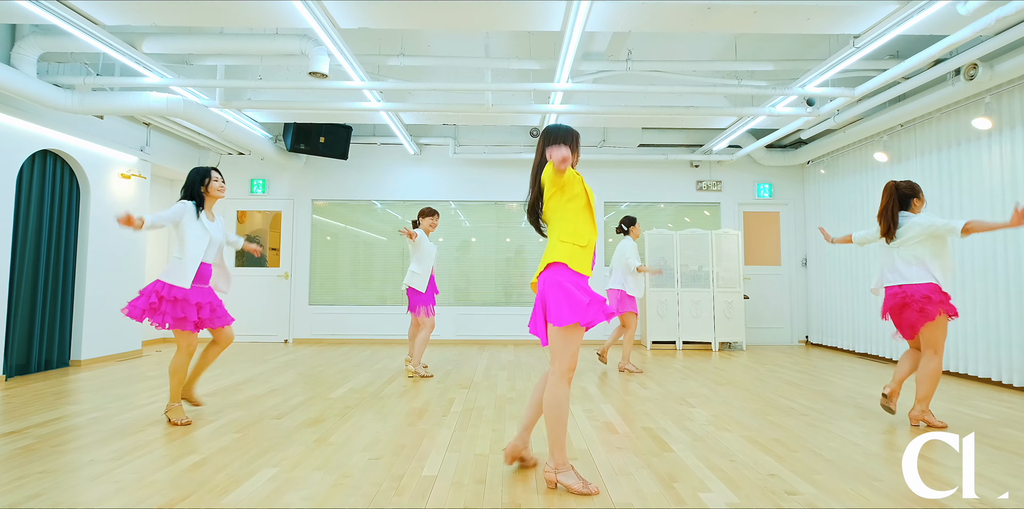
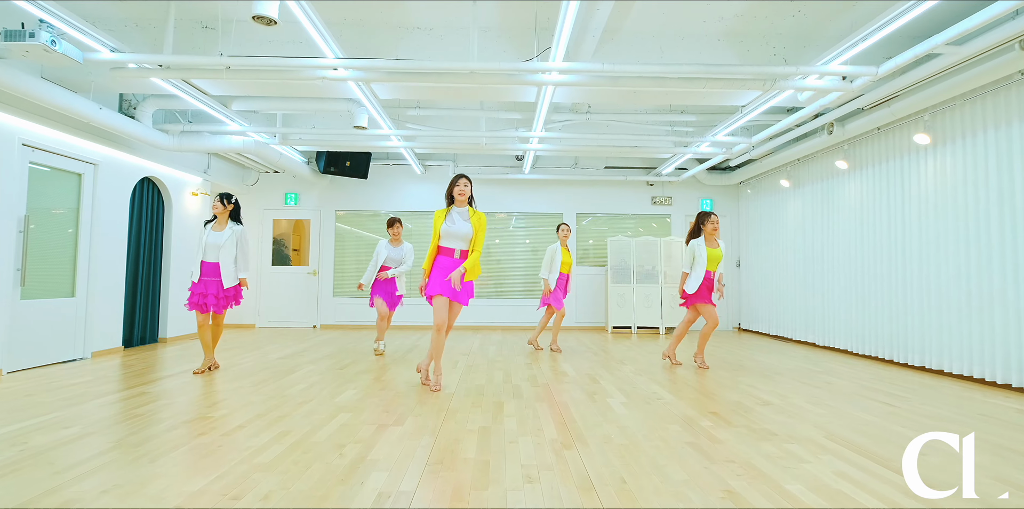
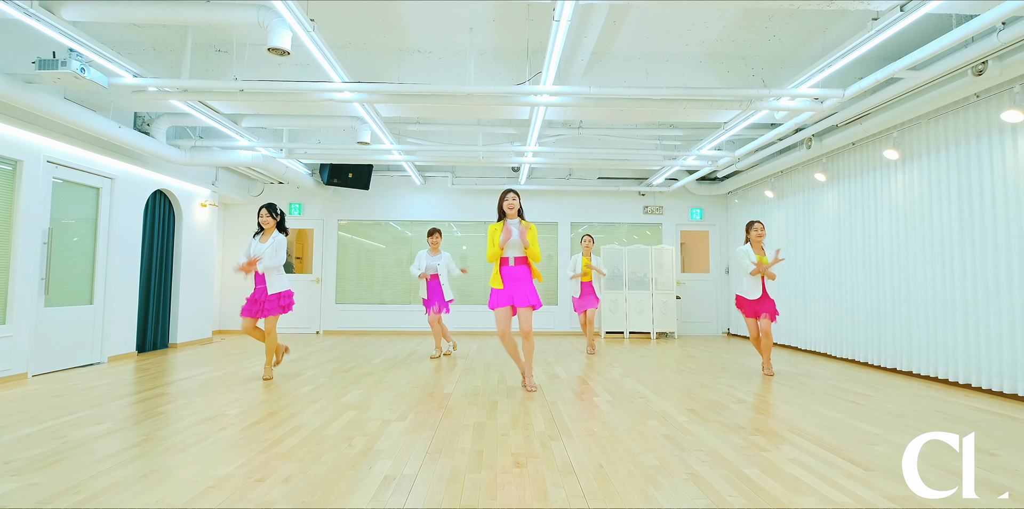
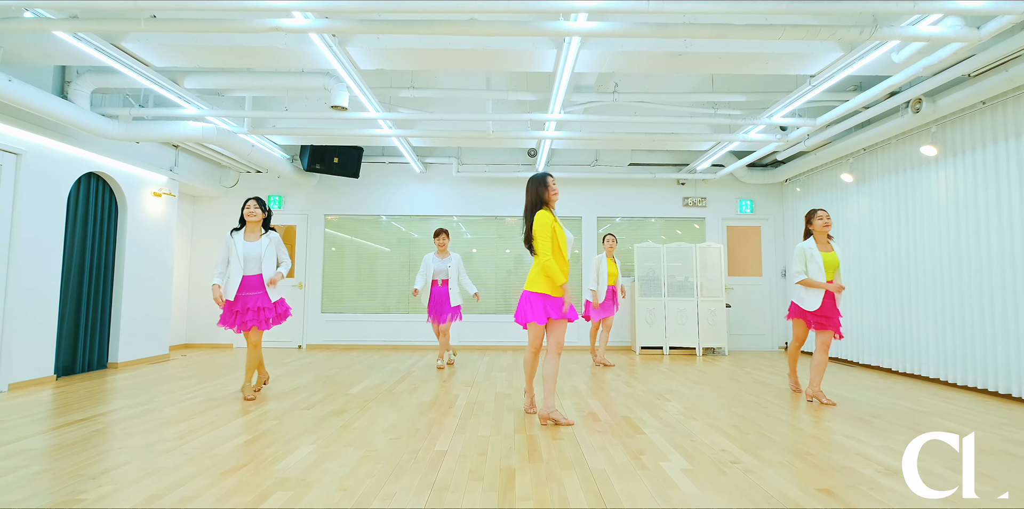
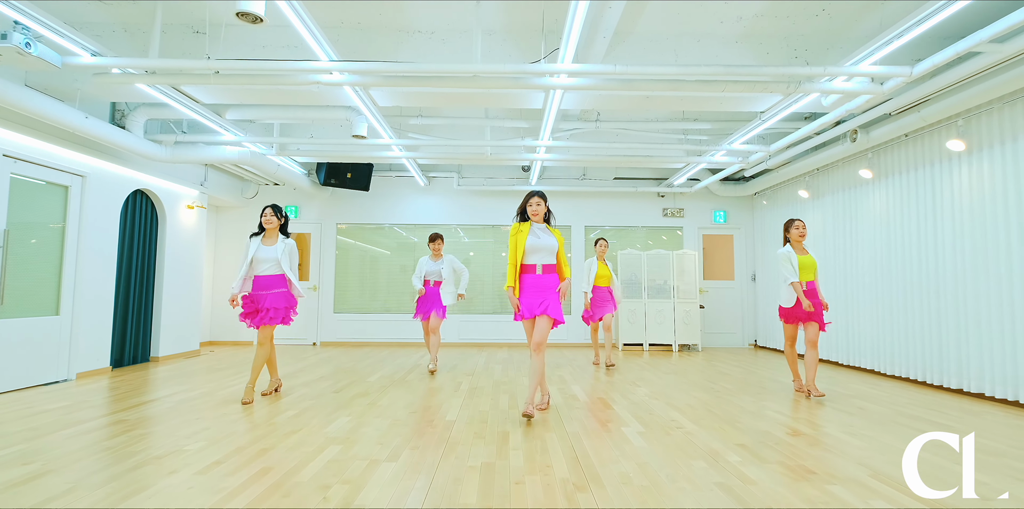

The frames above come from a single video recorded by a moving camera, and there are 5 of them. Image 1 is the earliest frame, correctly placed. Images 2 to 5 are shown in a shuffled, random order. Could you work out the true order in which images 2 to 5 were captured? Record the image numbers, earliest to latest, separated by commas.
4, 5, 3, 2
